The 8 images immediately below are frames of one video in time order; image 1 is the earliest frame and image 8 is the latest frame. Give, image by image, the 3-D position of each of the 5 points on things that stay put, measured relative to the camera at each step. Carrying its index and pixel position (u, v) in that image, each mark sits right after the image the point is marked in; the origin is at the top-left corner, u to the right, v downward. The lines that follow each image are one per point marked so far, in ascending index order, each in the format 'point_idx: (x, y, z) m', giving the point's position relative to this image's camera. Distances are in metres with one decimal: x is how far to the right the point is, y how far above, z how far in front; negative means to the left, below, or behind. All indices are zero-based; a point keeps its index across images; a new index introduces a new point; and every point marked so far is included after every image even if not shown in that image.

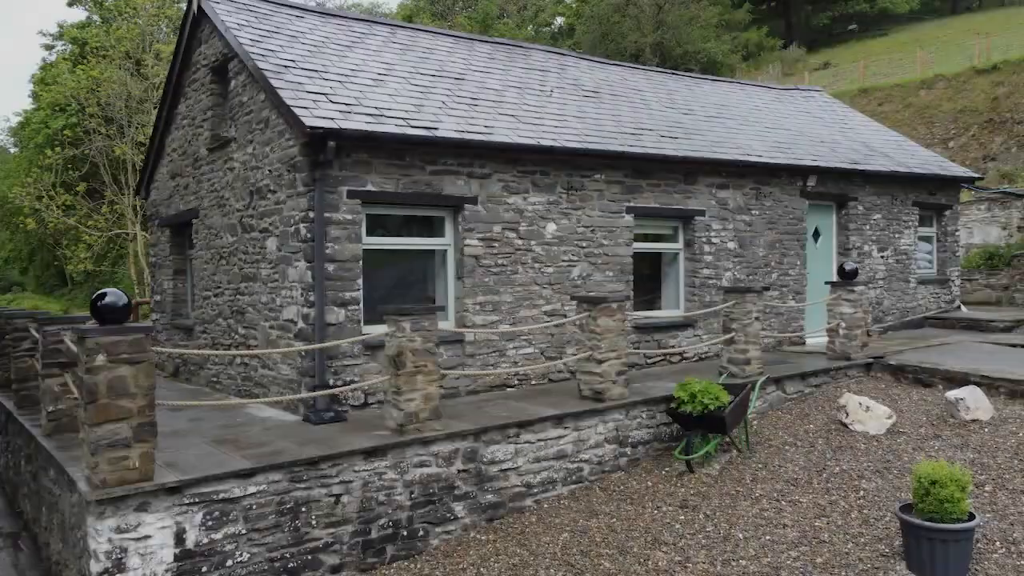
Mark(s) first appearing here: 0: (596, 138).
0: (+1.0, +1.7, +8.6) m
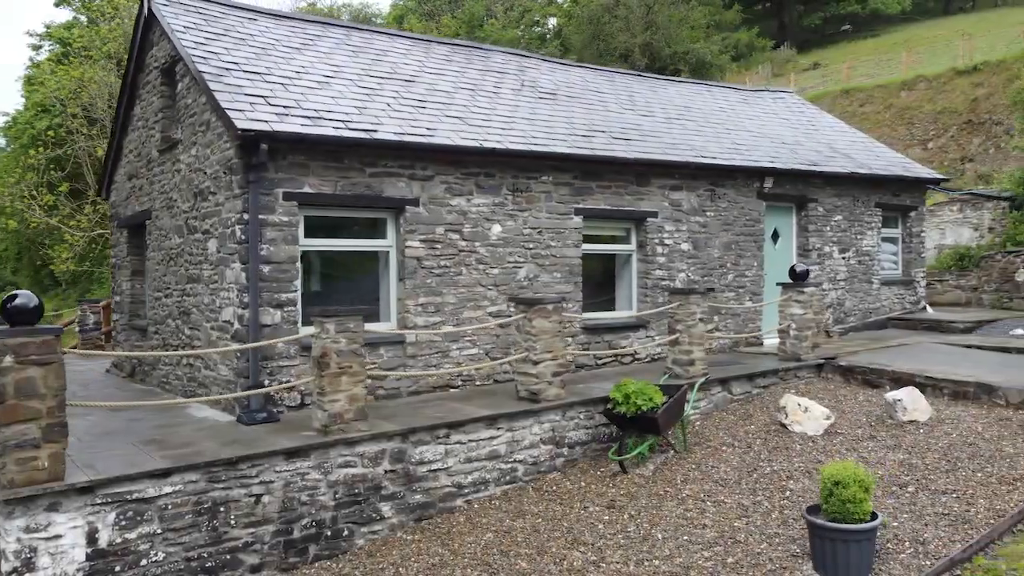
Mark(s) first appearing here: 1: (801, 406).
0: (+0.4, +1.7, +8.6) m
1: (+2.9, -1.2, +7.6) m
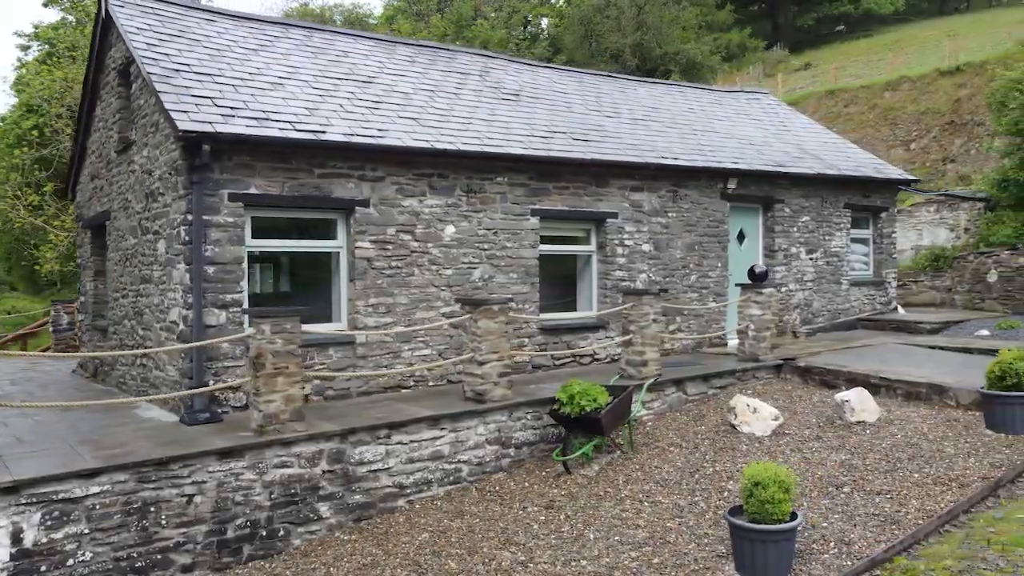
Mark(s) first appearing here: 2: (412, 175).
0: (-0.2, +1.7, +8.6) m
1: (+2.4, -1.2, +7.6) m
2: (-1.1, +1.2, +8.0) m
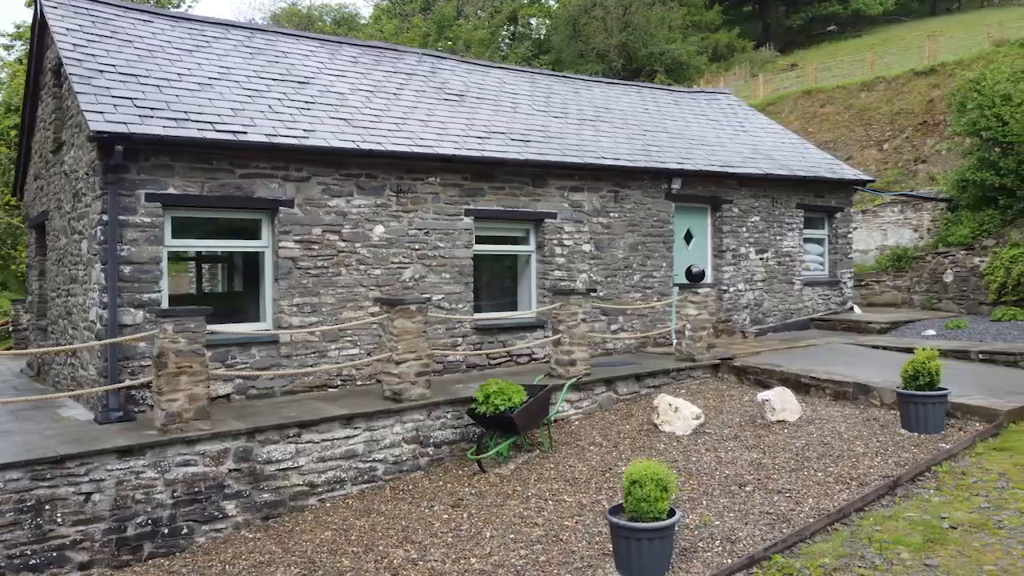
0: (-0.9, +1.7, +8.7) m
1: (+1.6, -1.2, +7.7) m
2: (-1.8, +1.2, +8.0) m
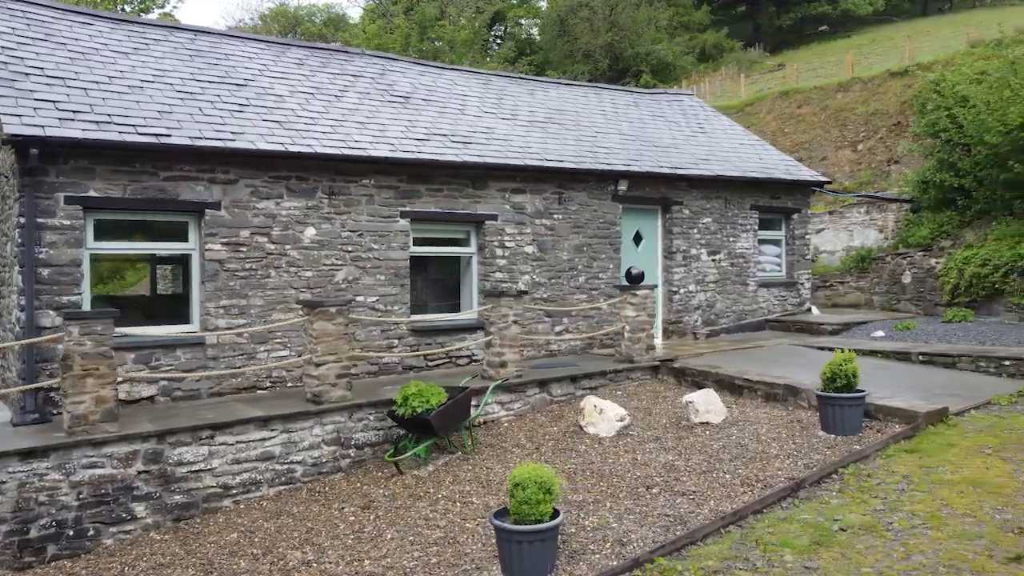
0: (-1.7, +1.7, +8.7) m
1: (+0.9, -1.2, +7.7) m
2: (-2.6, +1.2, +8.0) m
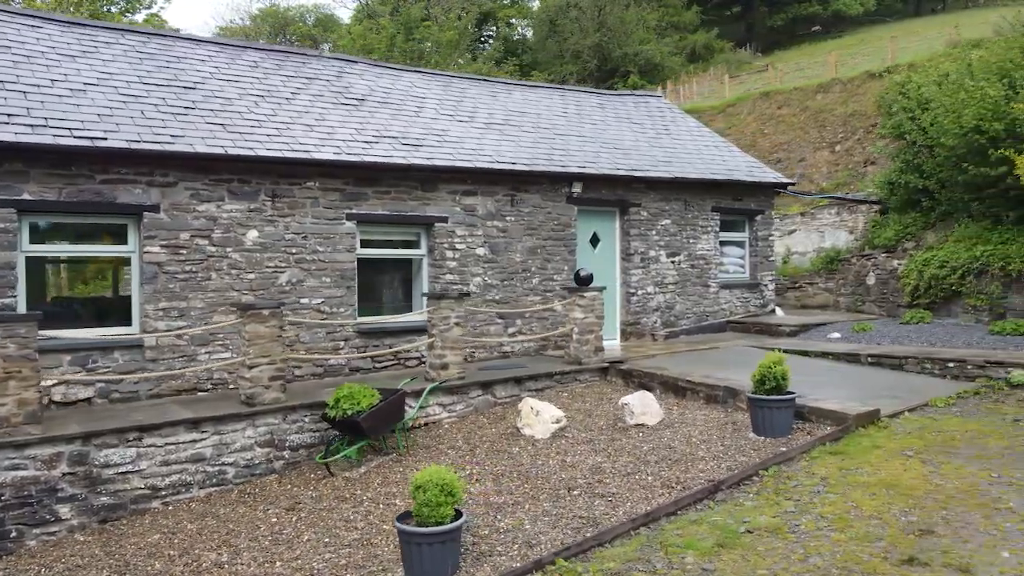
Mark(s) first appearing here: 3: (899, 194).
0: (-2.3, +1.6, +8.7) m
1: (+0.2, -1.2, +7.7) m
2: (-3.2, +1.2, +8.1) m
3: (+7.5, +1.8, +14.5) m
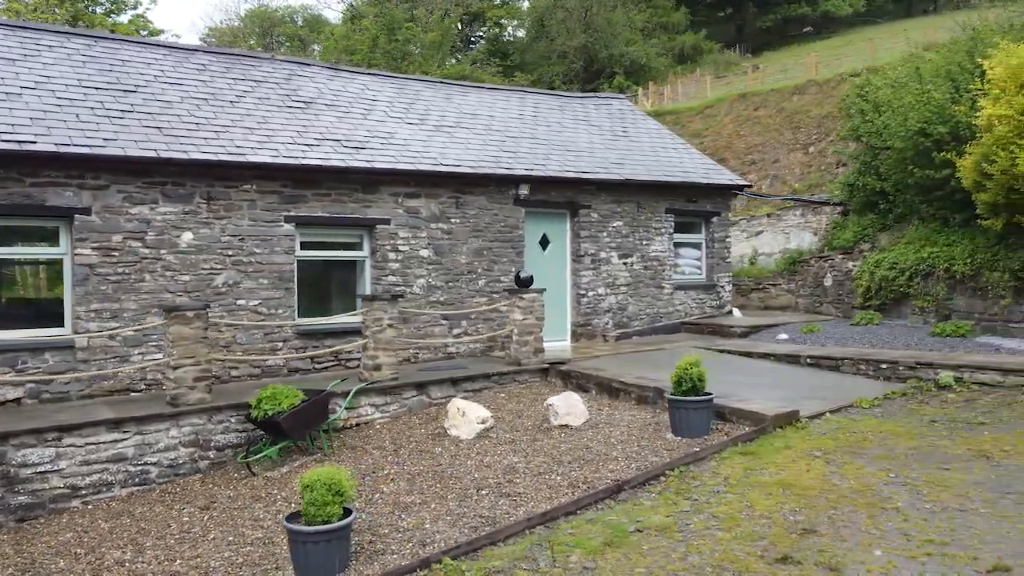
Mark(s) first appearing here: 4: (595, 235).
0: (-3.1, +1.6, +8.8) m
1: (-0.5, -1.3, +7.8) m
2: (-4.0, +1.1, +8.2) m
3: (+6.7, +1.8, +14.6) m
4: (+1.3, +0.8, +11.8) m
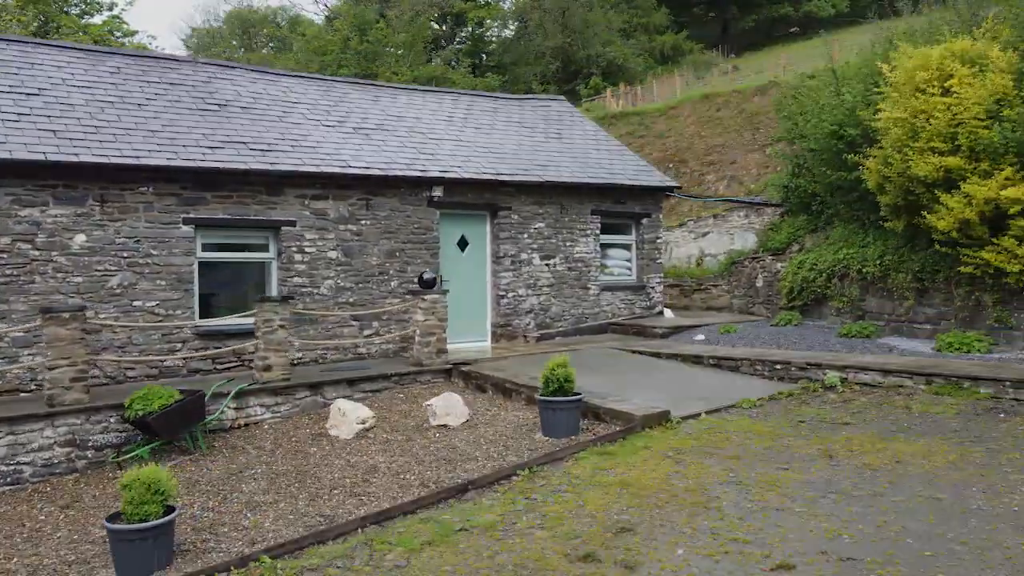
0: (-4.3, +1.6, +8.9) m
1: (-1.8, -1.3, +7.9) m
2: (-5.2, +1.1, +8.3) m
3: (+5.5, +1.8, +14.6) m
4: (0.0, +0.8, +11.9) m
